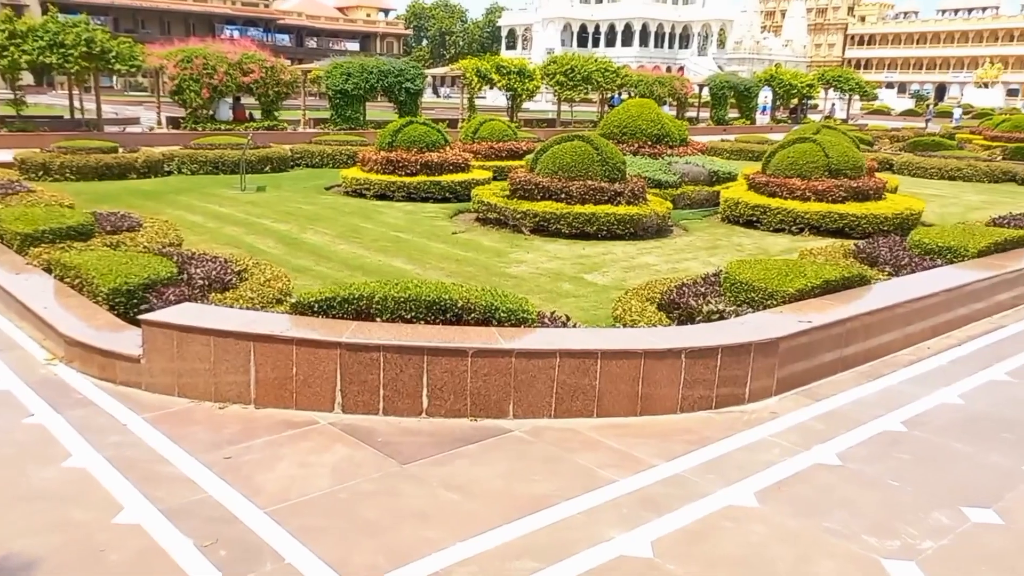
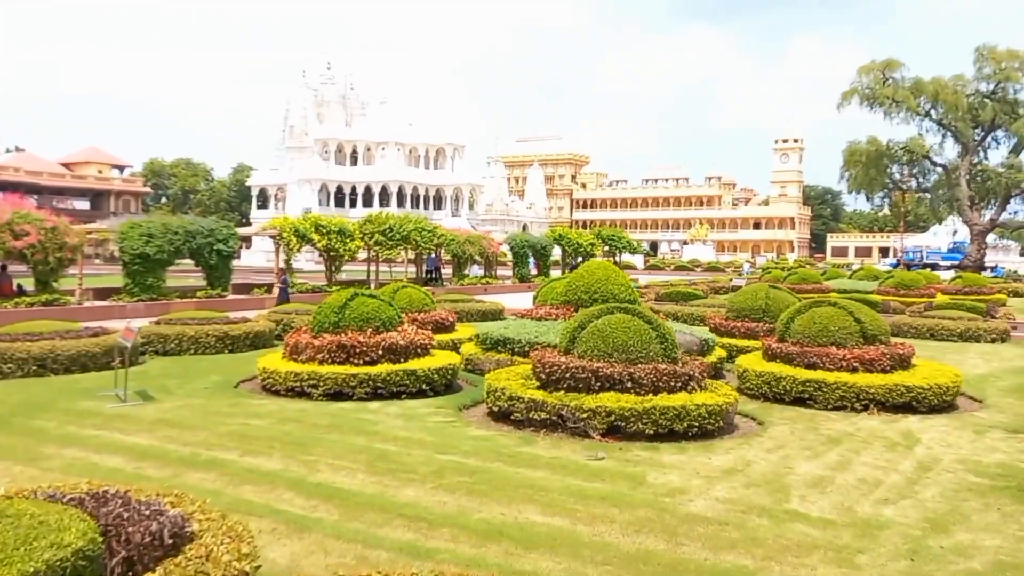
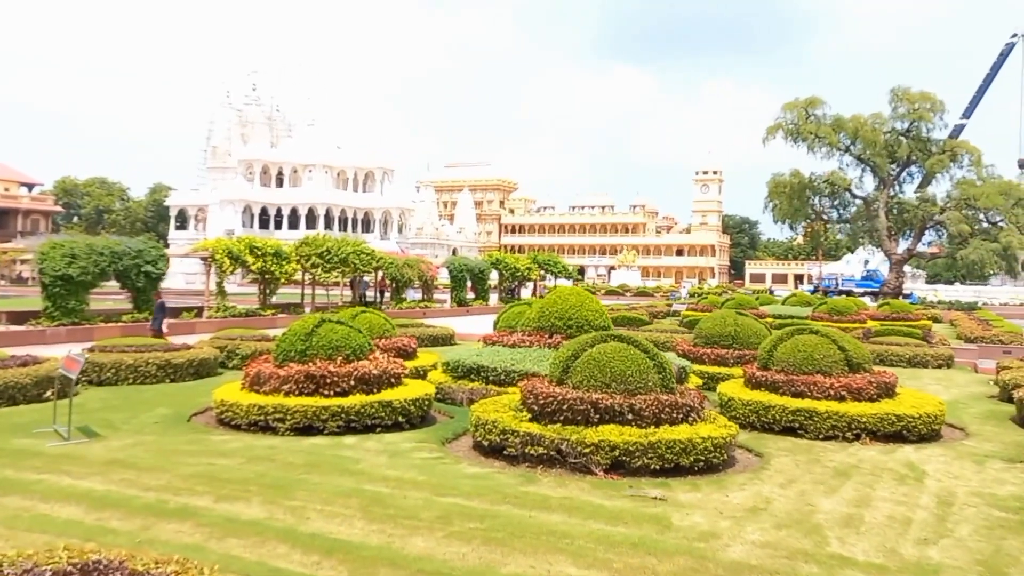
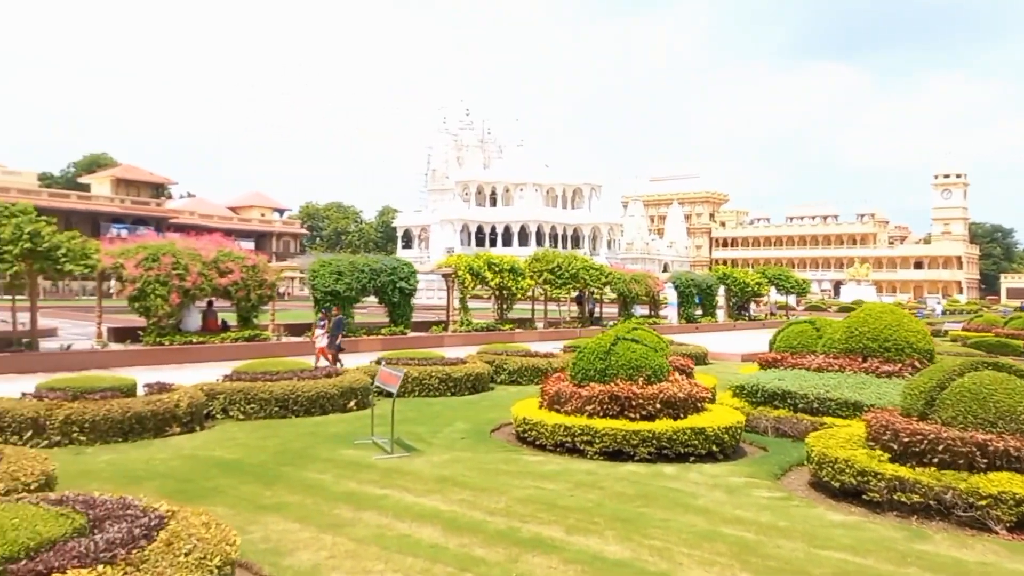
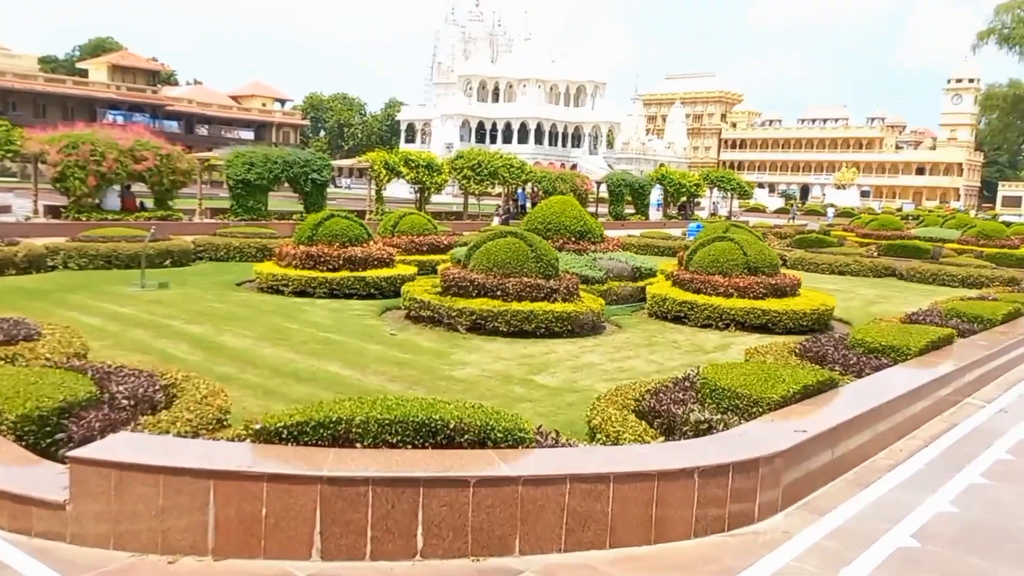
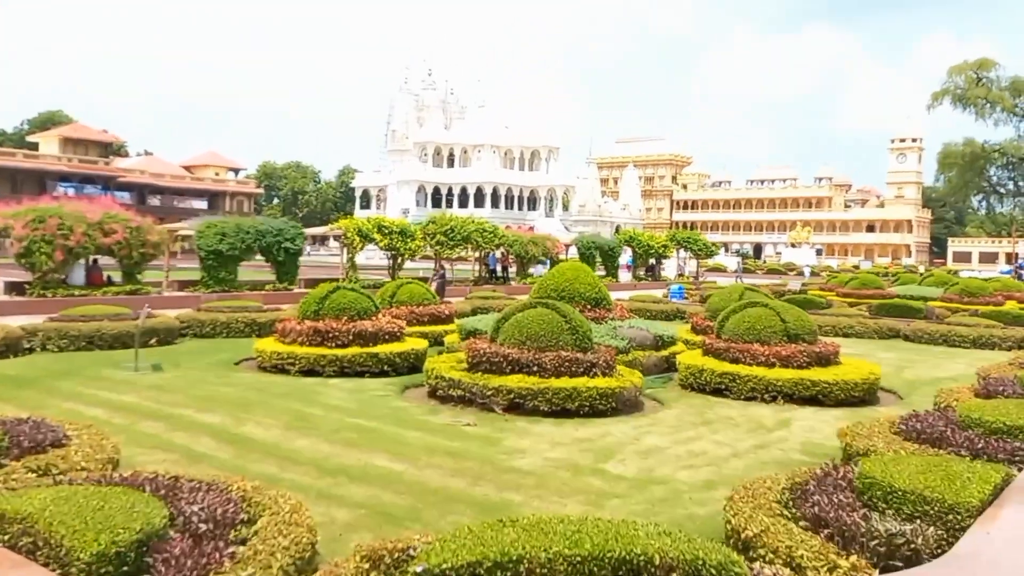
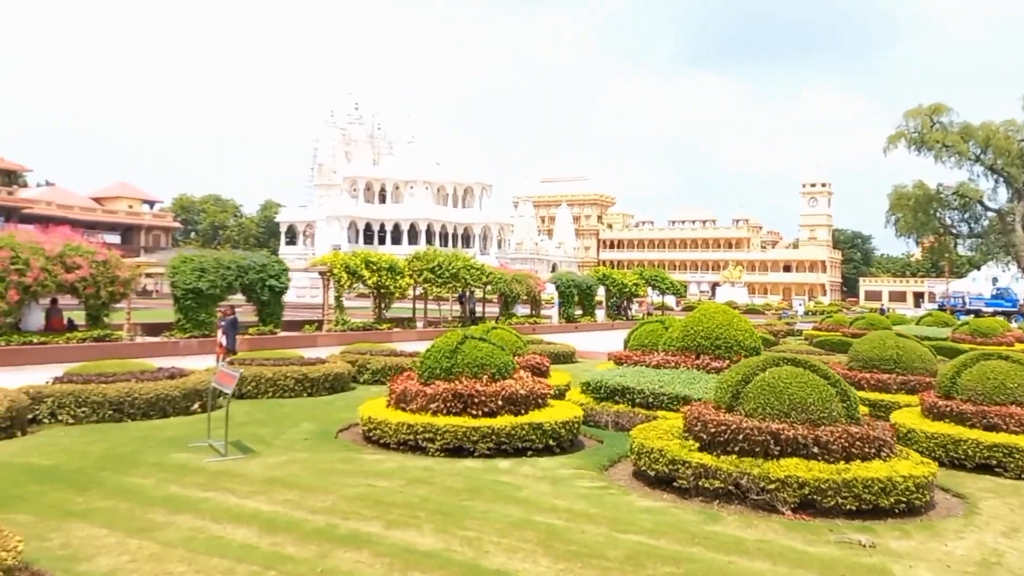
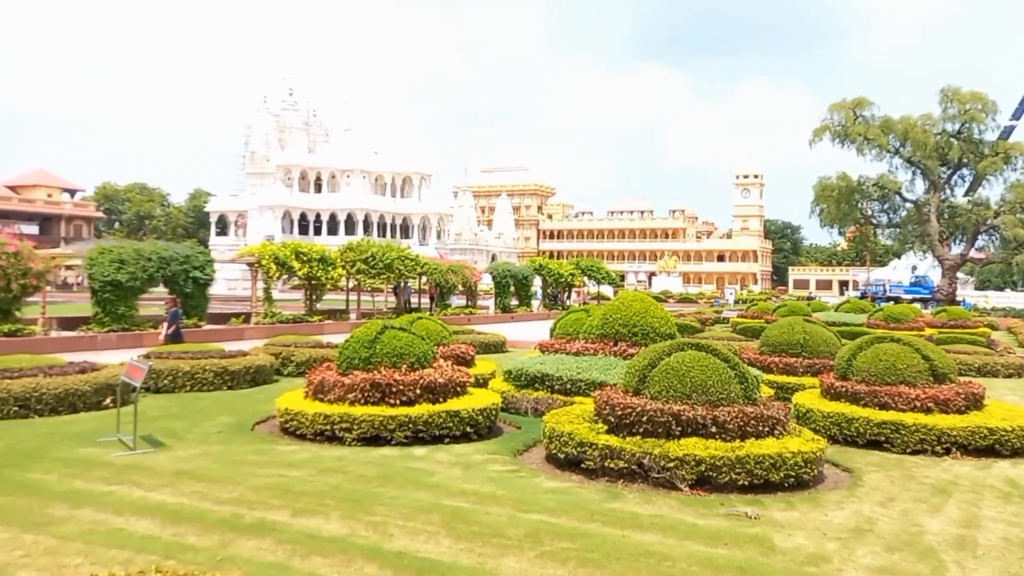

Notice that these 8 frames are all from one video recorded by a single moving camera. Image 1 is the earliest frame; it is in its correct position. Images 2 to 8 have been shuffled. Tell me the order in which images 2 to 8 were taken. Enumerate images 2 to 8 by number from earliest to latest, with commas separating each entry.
5, 6, 2, 3, 8, 7, 4
